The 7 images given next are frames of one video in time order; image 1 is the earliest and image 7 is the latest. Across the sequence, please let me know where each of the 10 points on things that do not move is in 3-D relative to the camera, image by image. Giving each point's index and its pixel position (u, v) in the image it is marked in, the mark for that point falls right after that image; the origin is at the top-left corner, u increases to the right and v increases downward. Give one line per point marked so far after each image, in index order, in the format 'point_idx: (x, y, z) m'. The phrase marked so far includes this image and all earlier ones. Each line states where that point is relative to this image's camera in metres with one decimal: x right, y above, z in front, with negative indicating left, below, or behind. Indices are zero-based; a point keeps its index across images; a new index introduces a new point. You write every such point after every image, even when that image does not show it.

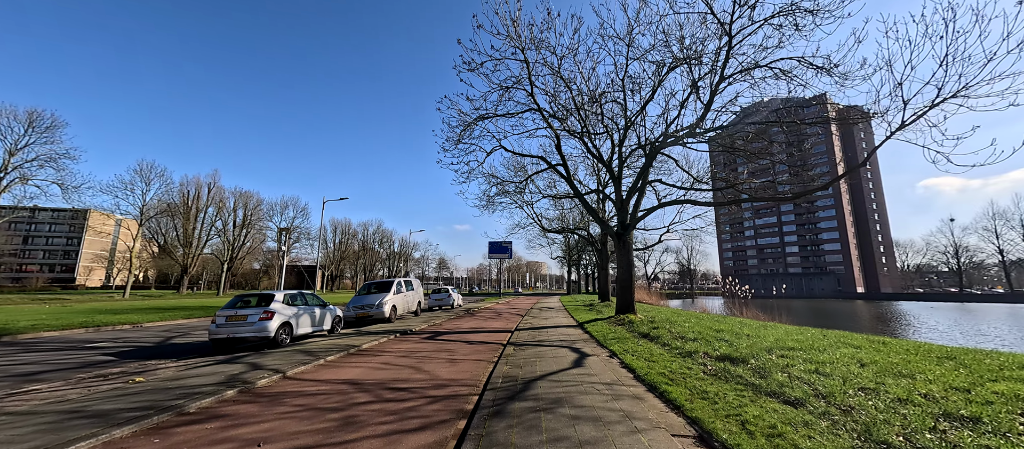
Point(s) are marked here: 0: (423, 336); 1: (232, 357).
0: (-2.5, -3.1, +10.8) m
1: (-5.6, -2.7, +7.7) m
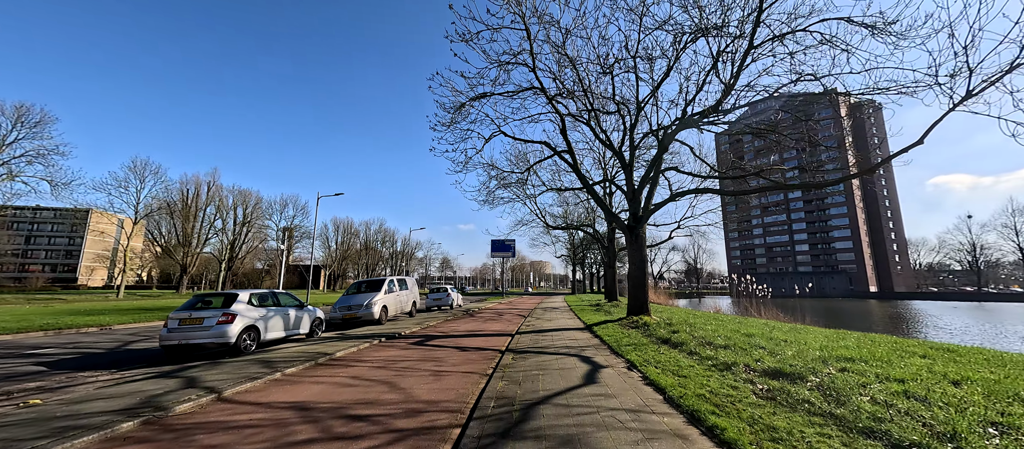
0: (-2.5, -2.9, +9.6) m
1: (-5.6, -2.4, +6.5) m
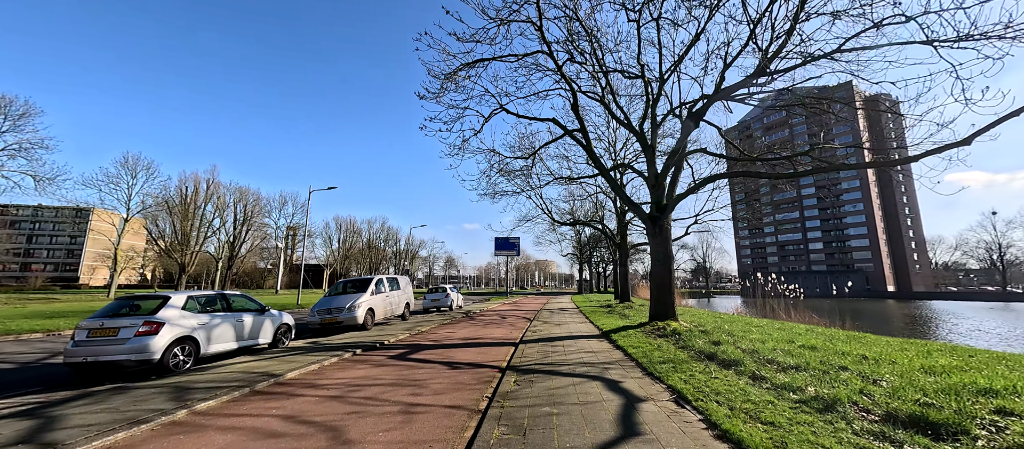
0: (-2.4, -2.6, +7.9) m
1: (-5.6, -2.2, +4.8) m
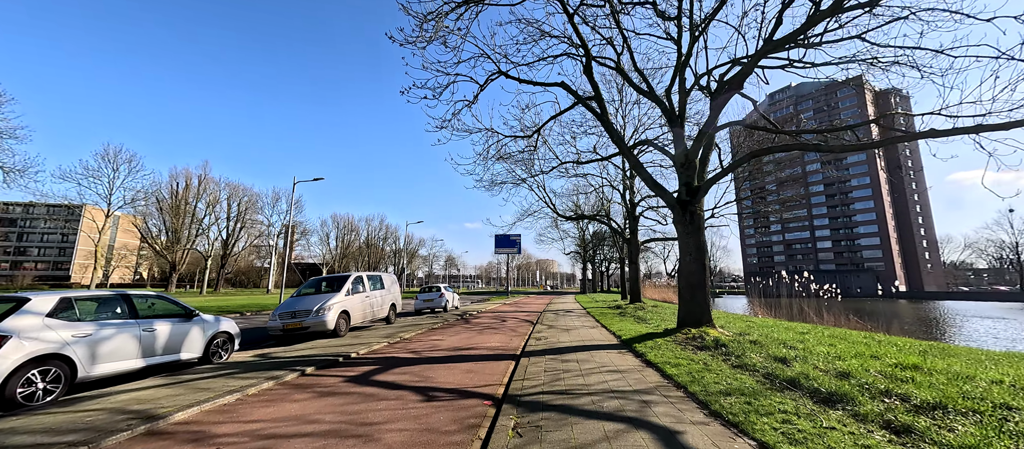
0: (-2.4, -2.3, +6.0) m
1: (-5.6, -1.8, +3.0) m
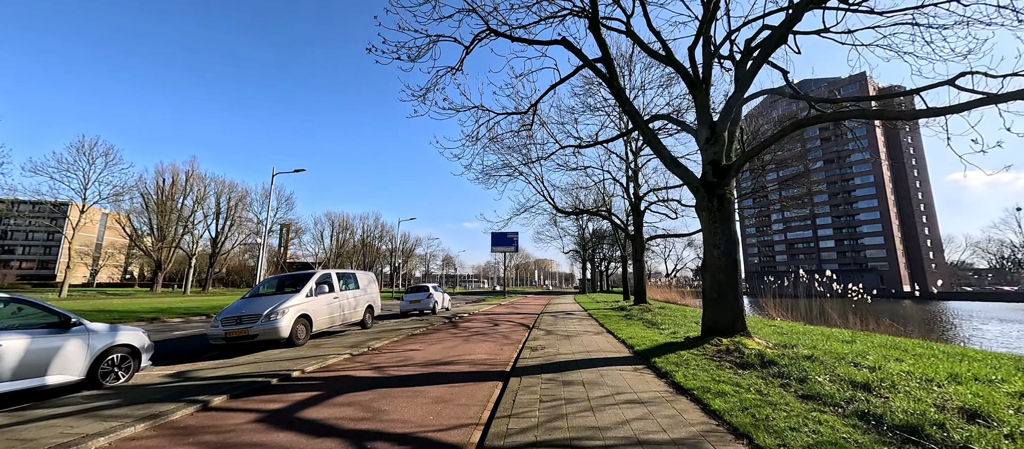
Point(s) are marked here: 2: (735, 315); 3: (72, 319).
0: (-2.6, -2.0, +4.4) m
1: (-5.8, -1.6, +1.4) m
2: (+4.1, -1.7, +7.1) m
3: (-5.5, -1.2, +4.8) m
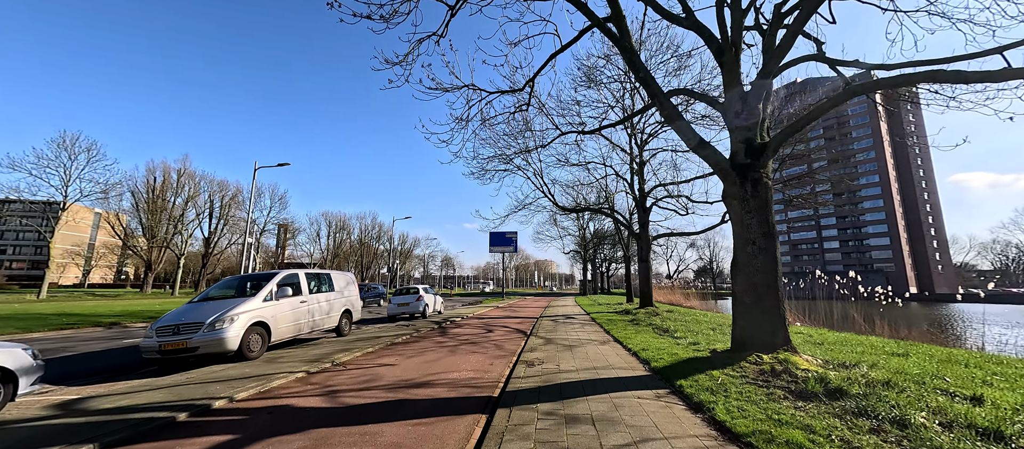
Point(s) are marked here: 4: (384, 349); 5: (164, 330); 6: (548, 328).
0: (-2.7, -1.8, +3.1) m
1: (-5.9, -1.4, +0.1) m
2: (+3.9, -1.5, +5.9) m
3: (-5.6, -1.0, +3.5) m
4: (-2.8, -2.7, +8.4) m
5: (-6.0, -1.8, +6.6) m
6: (+1.1, -3.3, +12.3) m
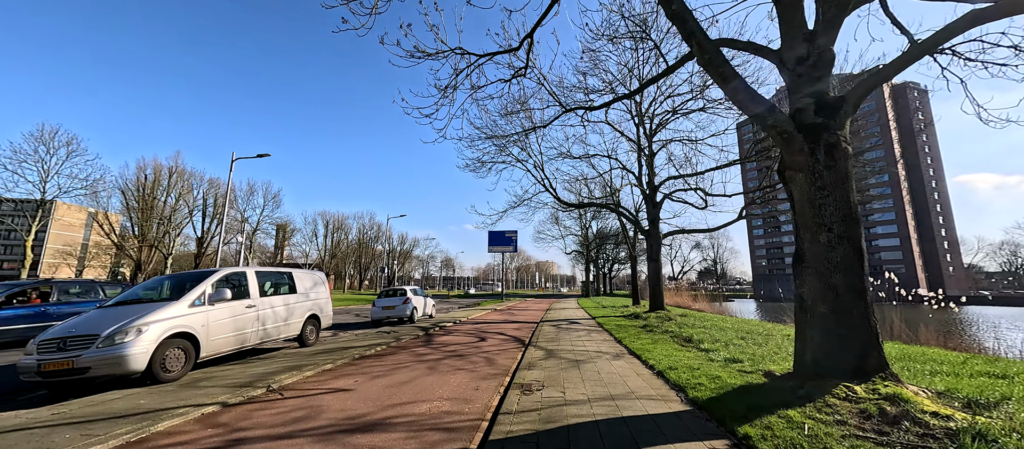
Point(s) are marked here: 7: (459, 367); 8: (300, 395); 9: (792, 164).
0: (-2.9, -1.6, +1.5) m
1: (-6.1, -1.1, -1.5) m
2: (+3.8, -1.3, +4.3) m
3: (-5.8, -0.7, +2.0) m
4: (-2.9, -2.5, +6.9) m
5: (-6.1, -1.6, +5.1) m
6: (+1.0, -3.0, +10.7) m
7: (-1.0, -2.6, +6.9) m
8: (-2.7, -2.2, +5.0) m
9: (+3.5, +0.8, +4.9) m
